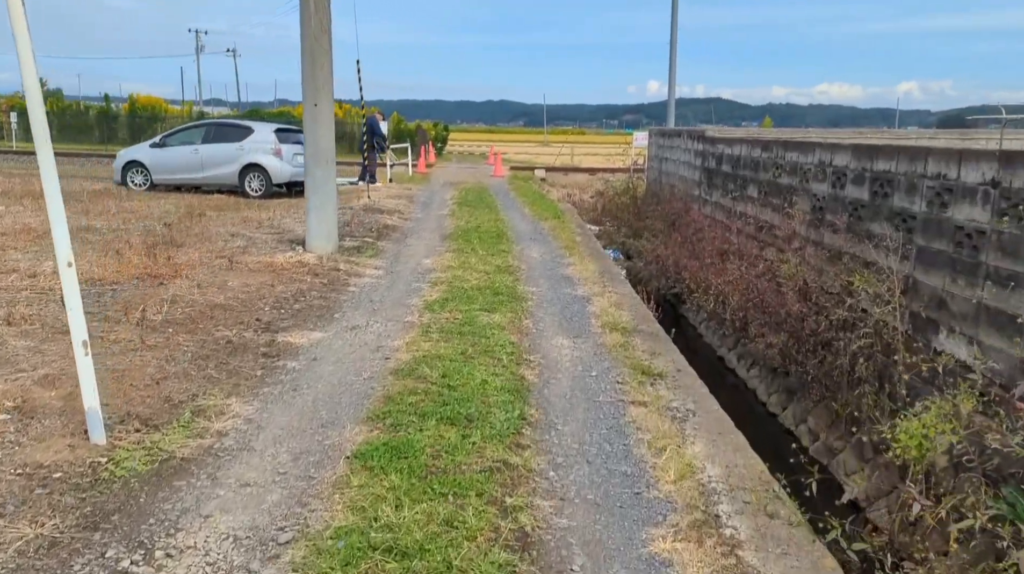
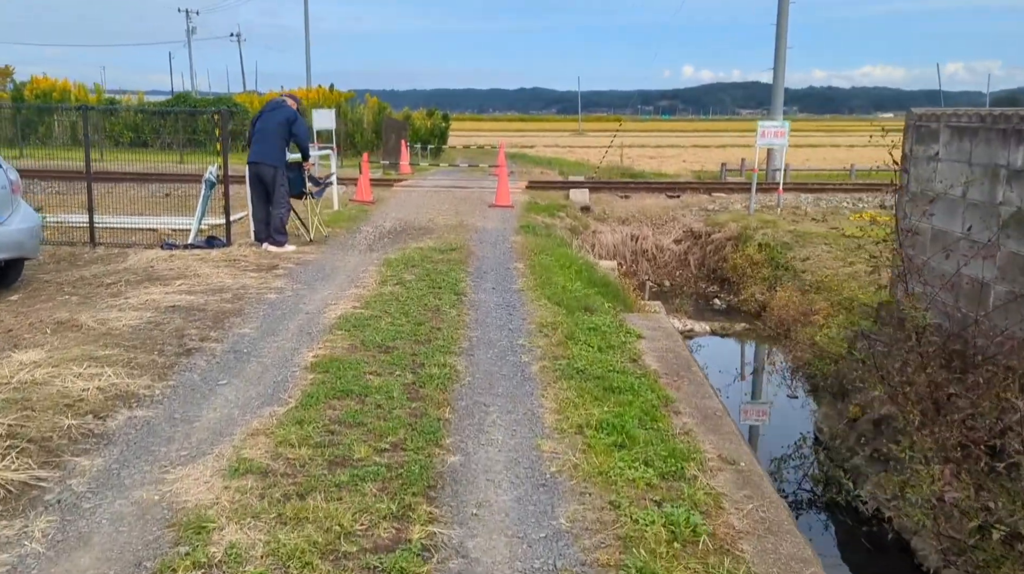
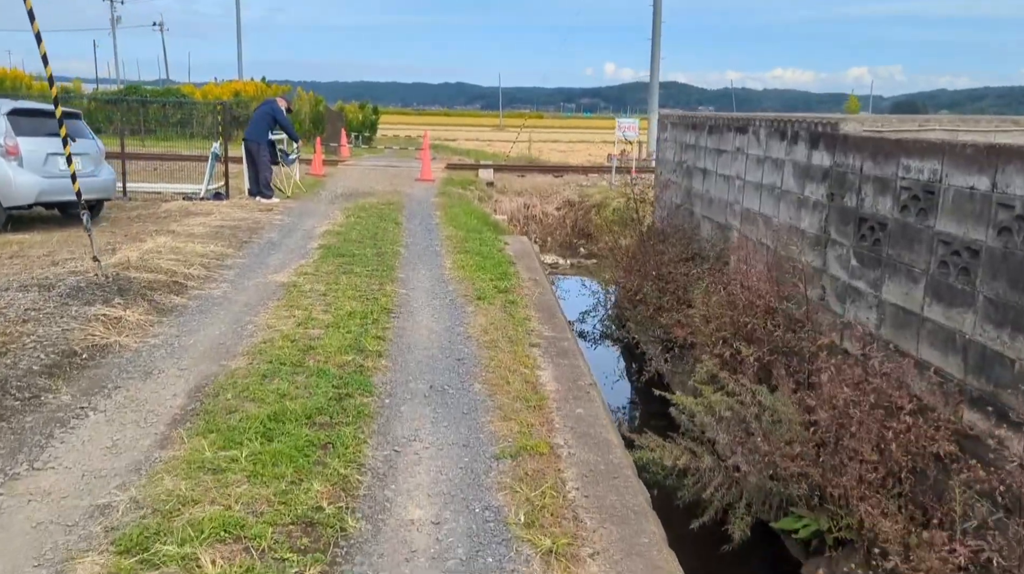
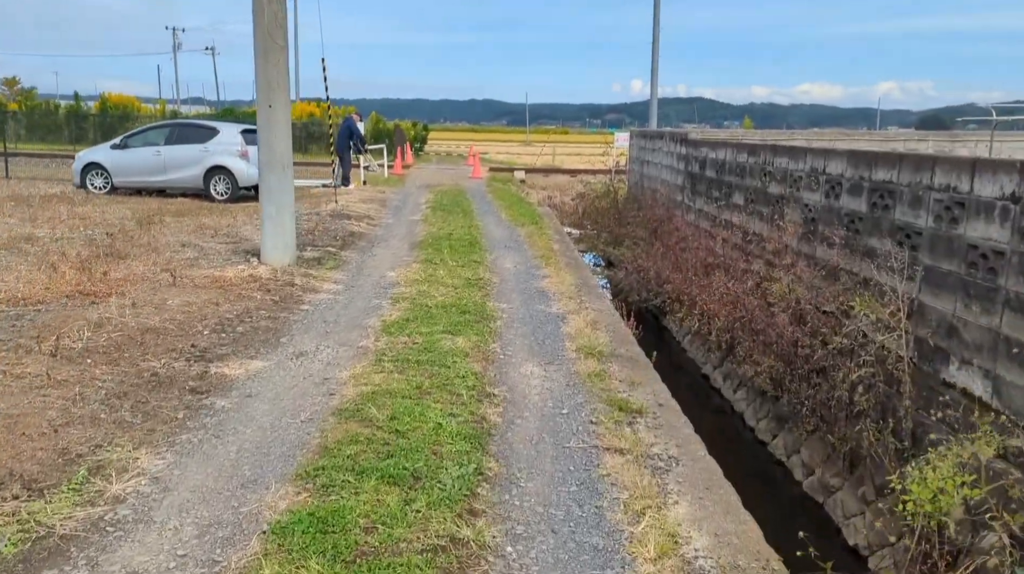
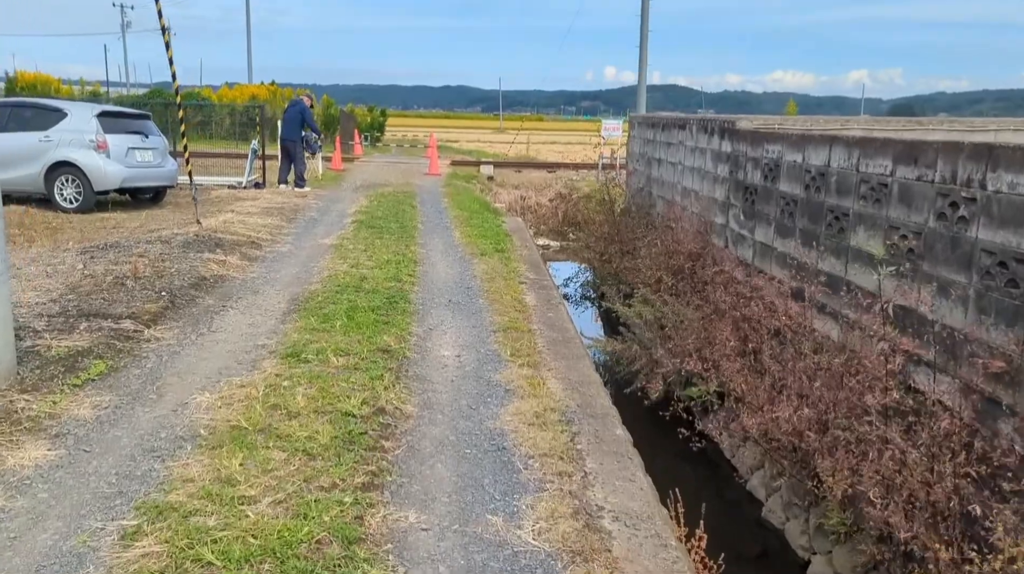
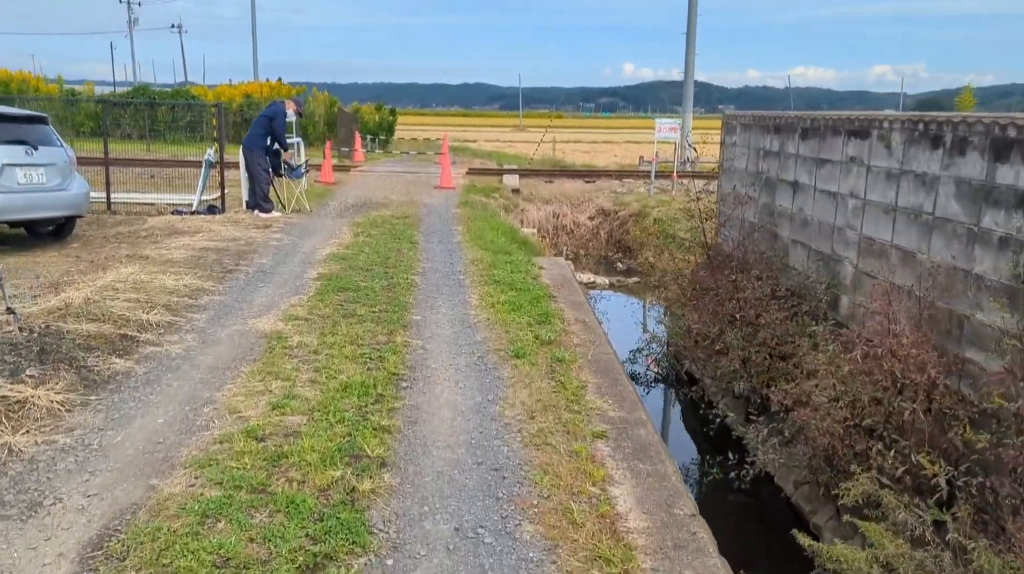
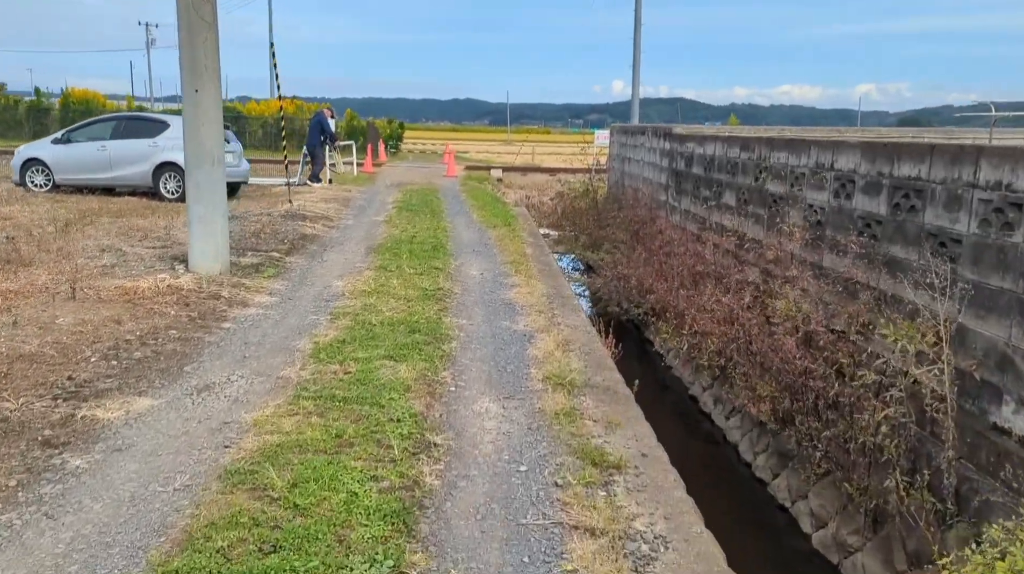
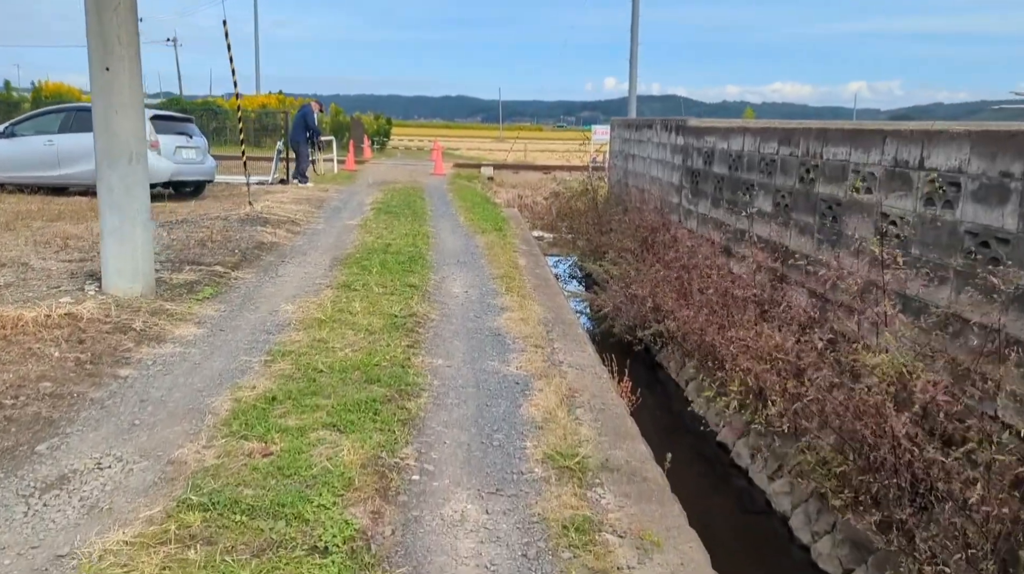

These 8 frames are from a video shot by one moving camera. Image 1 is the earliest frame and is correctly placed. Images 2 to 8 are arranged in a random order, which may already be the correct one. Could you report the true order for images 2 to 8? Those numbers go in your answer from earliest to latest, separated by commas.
4, 7, 8, 5, 3, 6, 2
